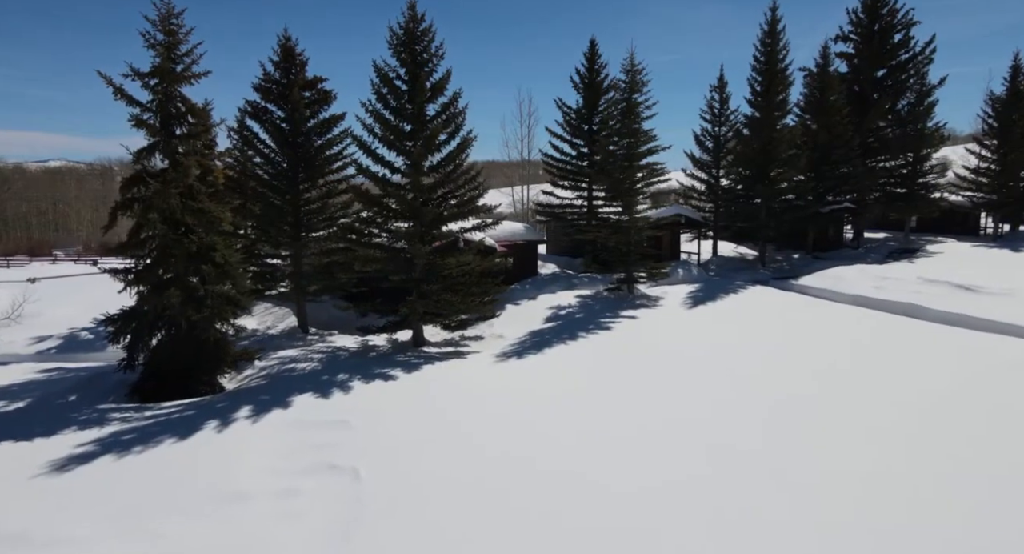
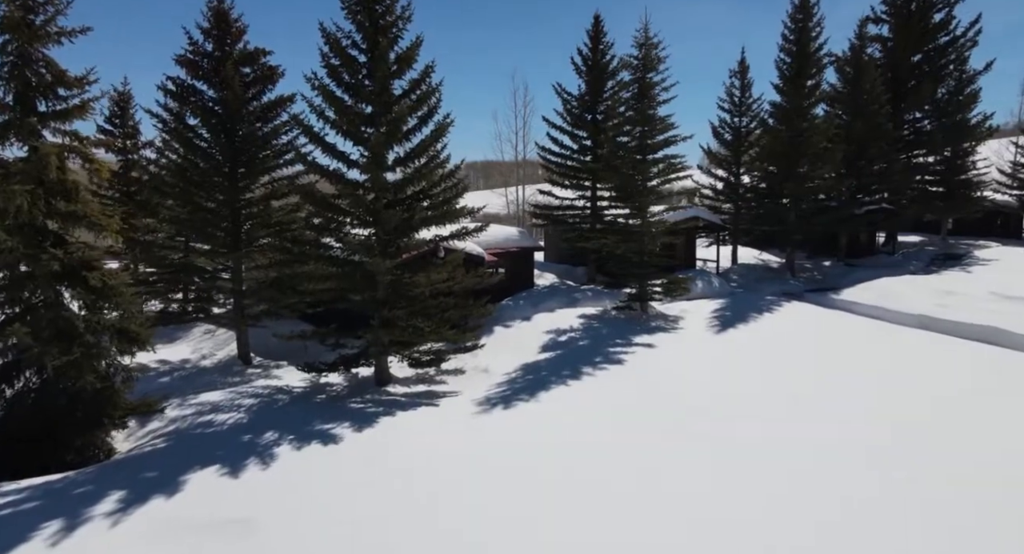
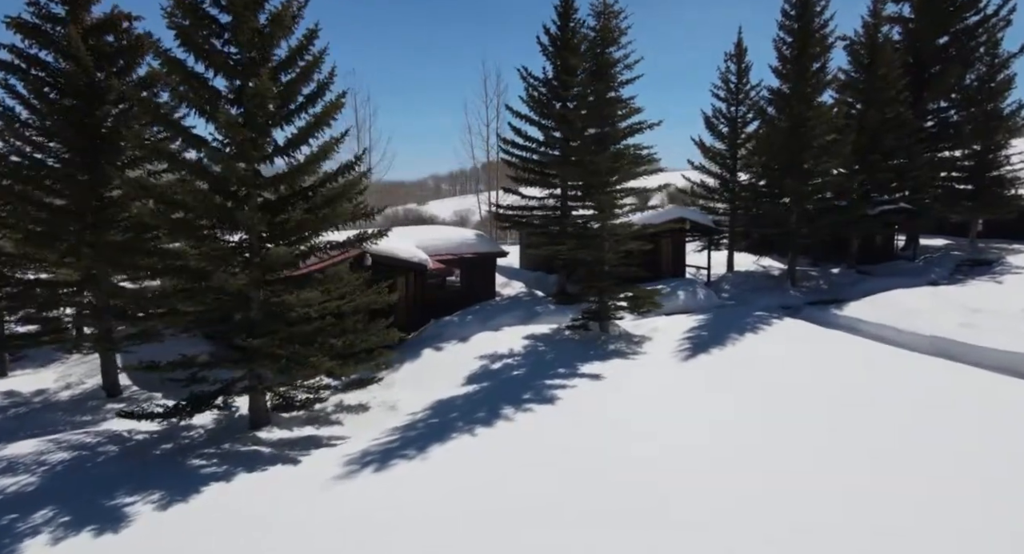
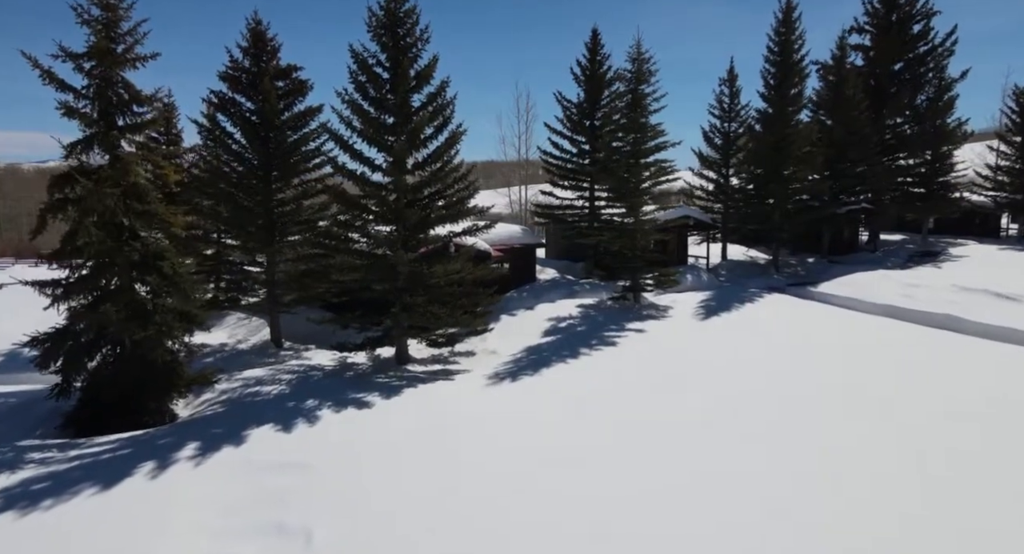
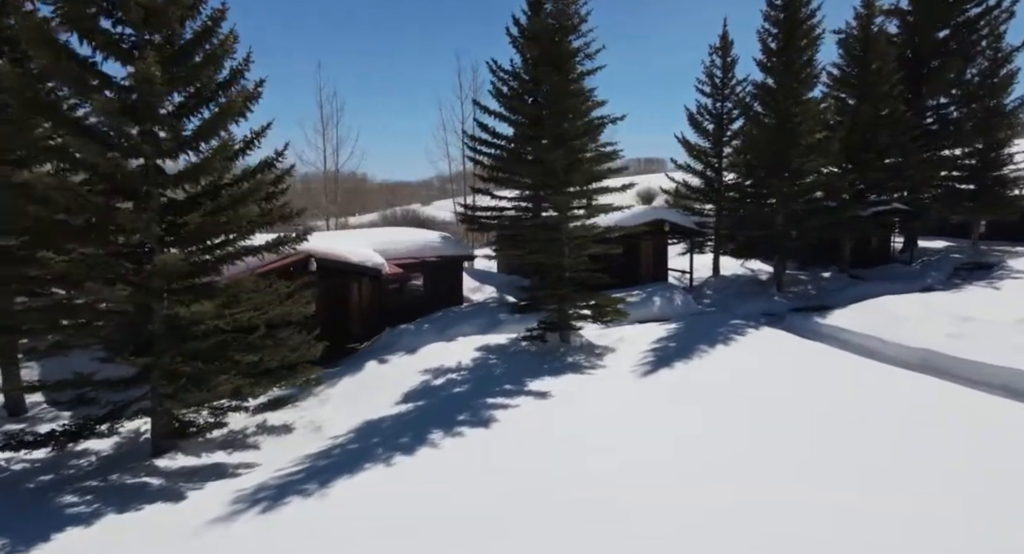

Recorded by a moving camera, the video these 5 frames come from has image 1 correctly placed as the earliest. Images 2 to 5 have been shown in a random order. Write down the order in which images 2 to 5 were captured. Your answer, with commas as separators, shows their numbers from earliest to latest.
4, 2, 3, 5
